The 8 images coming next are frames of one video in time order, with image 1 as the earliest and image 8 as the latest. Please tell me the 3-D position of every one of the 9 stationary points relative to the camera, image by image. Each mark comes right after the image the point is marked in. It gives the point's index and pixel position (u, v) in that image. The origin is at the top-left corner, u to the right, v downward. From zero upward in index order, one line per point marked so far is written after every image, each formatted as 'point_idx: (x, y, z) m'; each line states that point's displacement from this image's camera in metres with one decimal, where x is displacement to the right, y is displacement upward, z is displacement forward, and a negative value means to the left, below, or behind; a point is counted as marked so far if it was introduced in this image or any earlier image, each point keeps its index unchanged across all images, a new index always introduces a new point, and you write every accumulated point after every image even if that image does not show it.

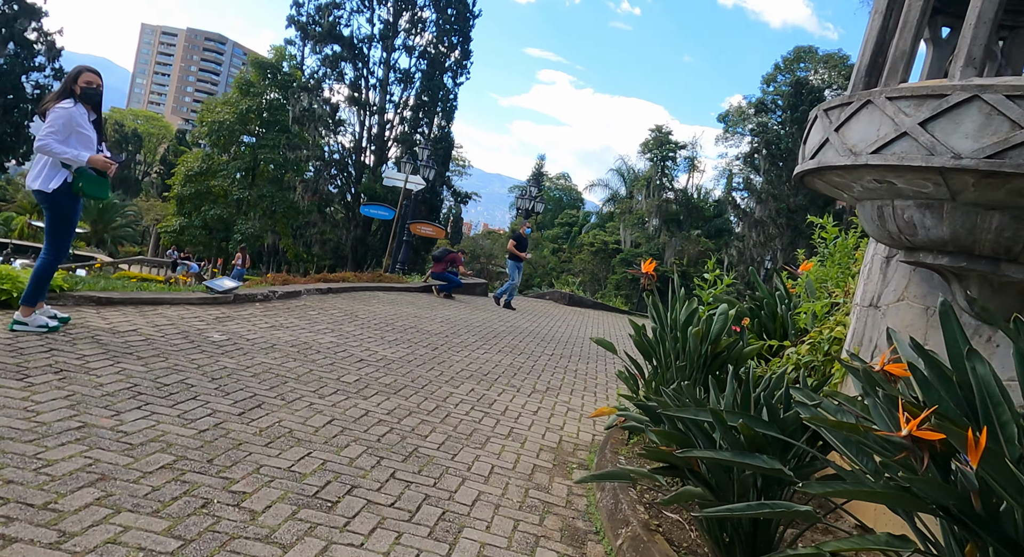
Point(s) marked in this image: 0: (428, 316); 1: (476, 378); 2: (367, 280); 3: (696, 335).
0: (-1.1, -0.5, +9.6) m
1: (-0.3, -0.8, +6.6) m
2: (-2.3, 0.0, +11.9) m
3: (+1.0, -0.3, +3.9) m
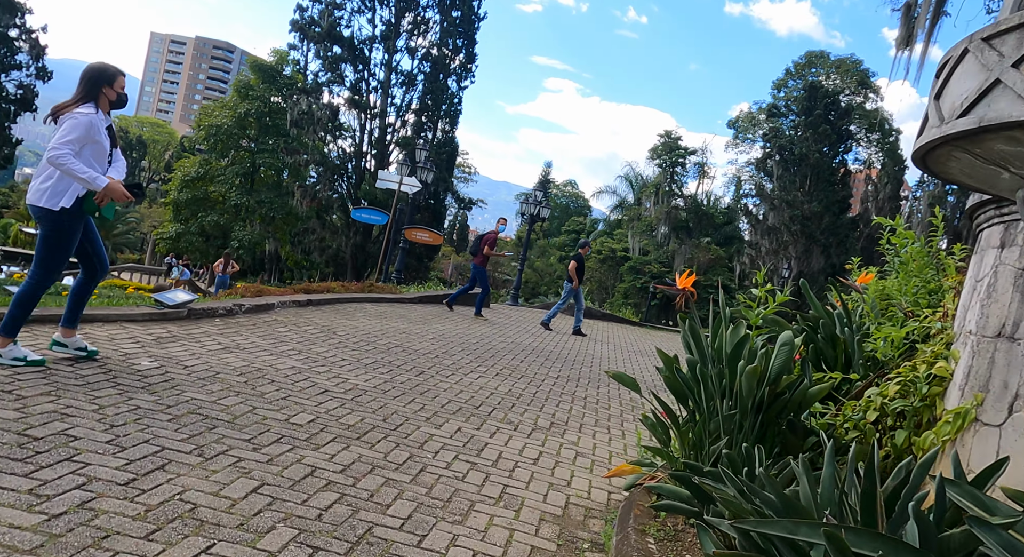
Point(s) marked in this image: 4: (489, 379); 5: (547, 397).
0: (-1.1, -0.6, +8.6) m
1: (-0.3, -0.9, +5.6) m
2: (-2.3, -0.2, +10.9) m
3: (+0.9, -0.4, +2.9) m
4: (-0.2, -0.9, +6.4) m
5: (+0.3, -1.0, +6.0) m
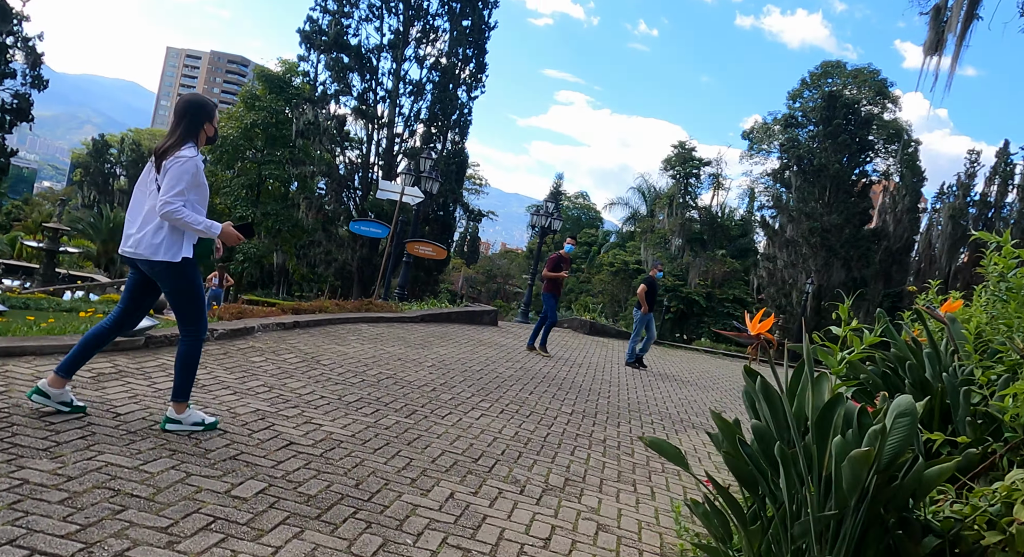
0: (-1.0, -0.8, +7.8) m
1: (-0.3, -1.0, +4.7) m
2: (-2.2, -0.4, +10.1) m
3: (+0.9, -0.5, +2.0) m
4: (-0.2, -1.0, +5.5) m
5: (+0.3, -1.1, +5.1) m
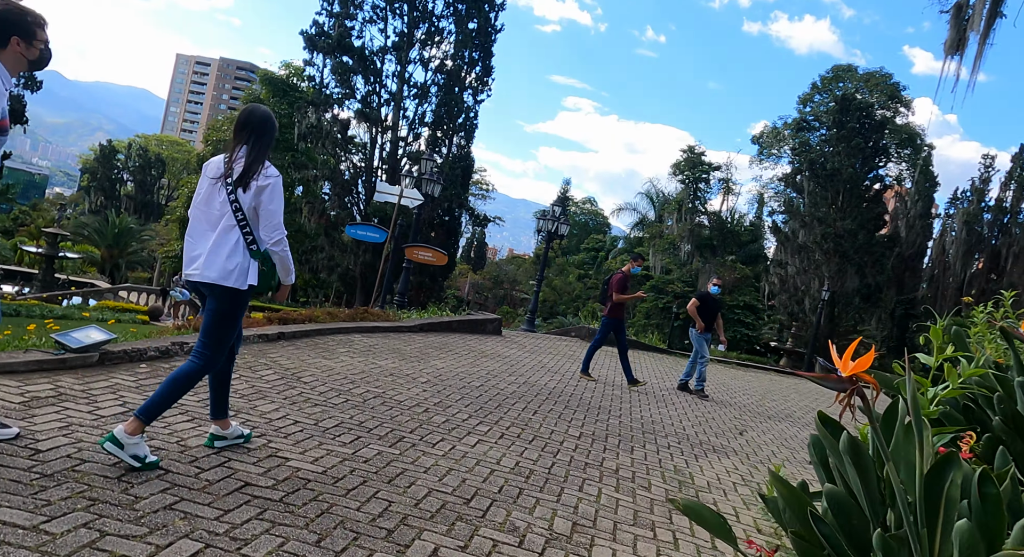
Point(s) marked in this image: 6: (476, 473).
0: (-1.0, -0.9, +7.2) m
1: (-0.3, -1.1, +4.1) m
2: (-2.1, -0.5, +9.5) m
3: (+0.9, -0.5, +1.4) m
4: (-0.1, -1.1, +4.9) m
5: (+0.3, -1.2, +4.5) m
6: (-0.2, -1.1, +4.2) m
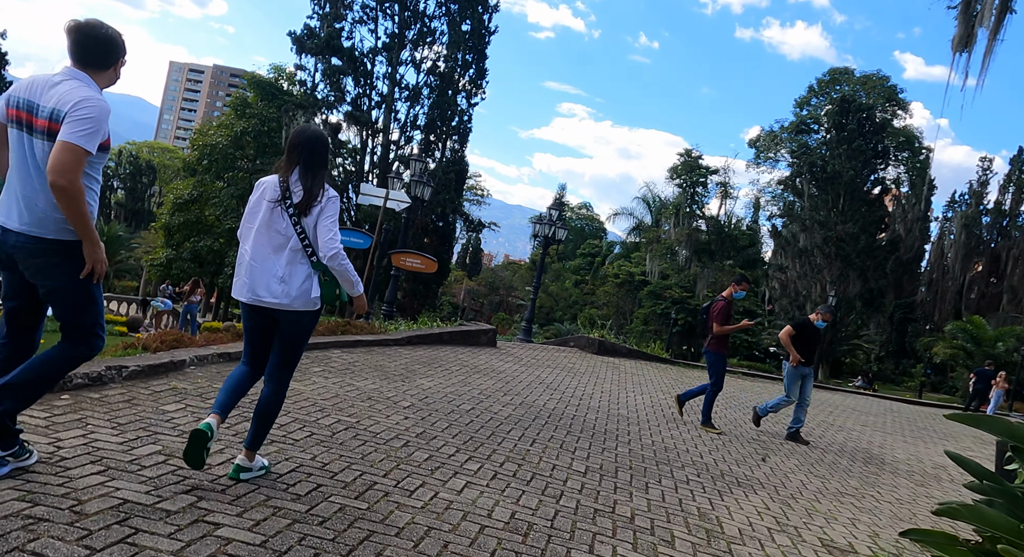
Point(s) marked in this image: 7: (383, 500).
0: (-1.0, -1.0, +6.3) m
1: (-0.3, -1.2, +3.2) m
2: (-2.2, -0.6, +8.7) m
3: (+0.9, -0.5, +0.6) m
4: (-0.2, -1.1, +4.1) m
5: (+0.3, -1.2, +3.7) m
6: (-0.2, -1.1, +3.4) m
7: (-0.6, -1.1, +3.6) m
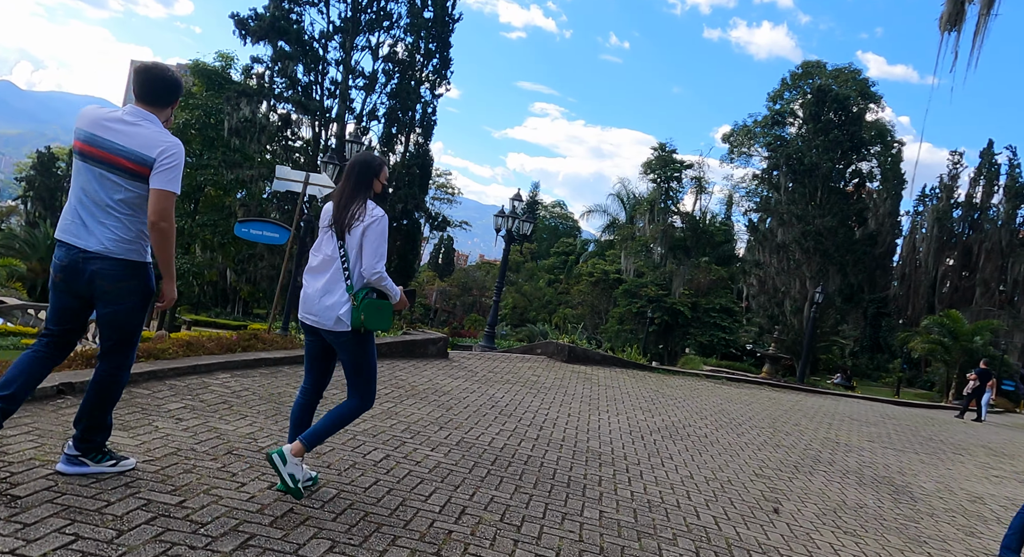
0: (-1.5, -1.0, +4.6) m
1: (-0.7, -1.2, +1.5) m
2: (-2.7, -0.7, +6.9) m
3: (+0.6, -0.5, -1.1) m
4: (-0.5, -1.1, +2.3) m
5: (-0.1, -1.2, +2.0) m
6: (-0.6, -1.1, +1.7) m
7: (-1.0, -1.1, +1.8) m
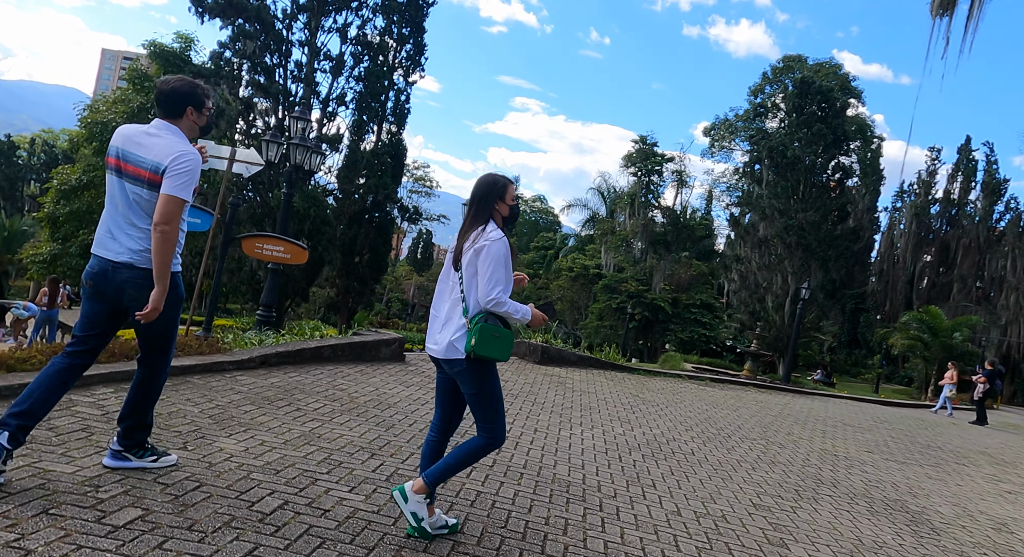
0: (-1.8, -0.9, +3.4) m
1: (-0.9, -1.1, +0.4) m
2: (-3.1, -0.6, +5.7) m
3: (+0.5, -0.5, -2.2) m
4: (-0.8, -1.1, +1.2) m
5: (-0.3, -1.2, +0.9) m
6: (-0.8, -1.1, +0.5) m
7: (-1.2, -1.0, +0.7) m
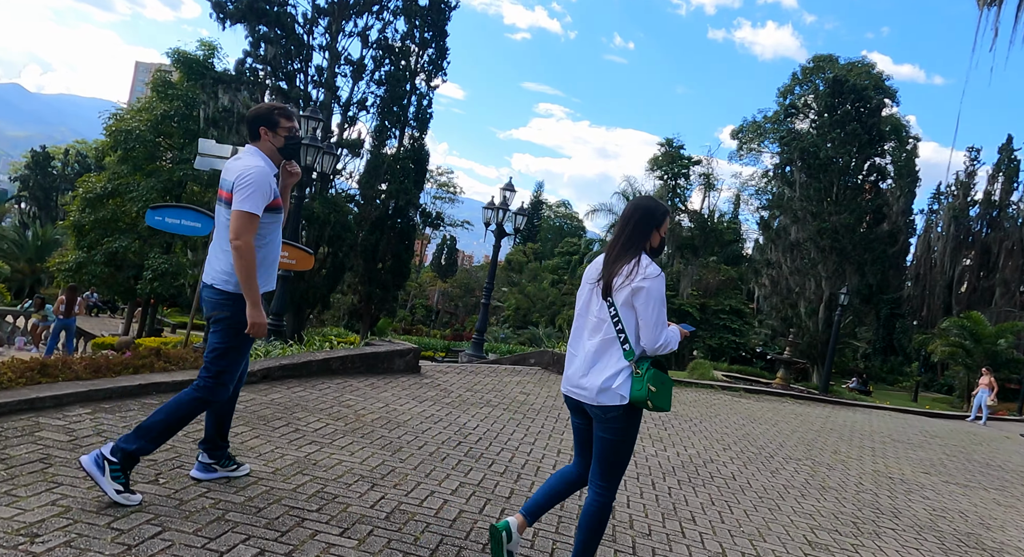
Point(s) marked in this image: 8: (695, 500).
0: (-1.7, -1.0, +2.9) m
1: (-0.9, -1.1, -0.2) m
2: (-2.9, -0.6, +5.2) m
3: (+0.3, -0.5, -2.8) m
4: (-0.8, -1.1, +0.7) m
5: (-0.3, -1.2, +0.3) m
6: (-0.8, -1.1, 0.0) m
7: (-1.2, -1.1, +0.2) m
8: (+1.3, -1.6, +5.4) m
